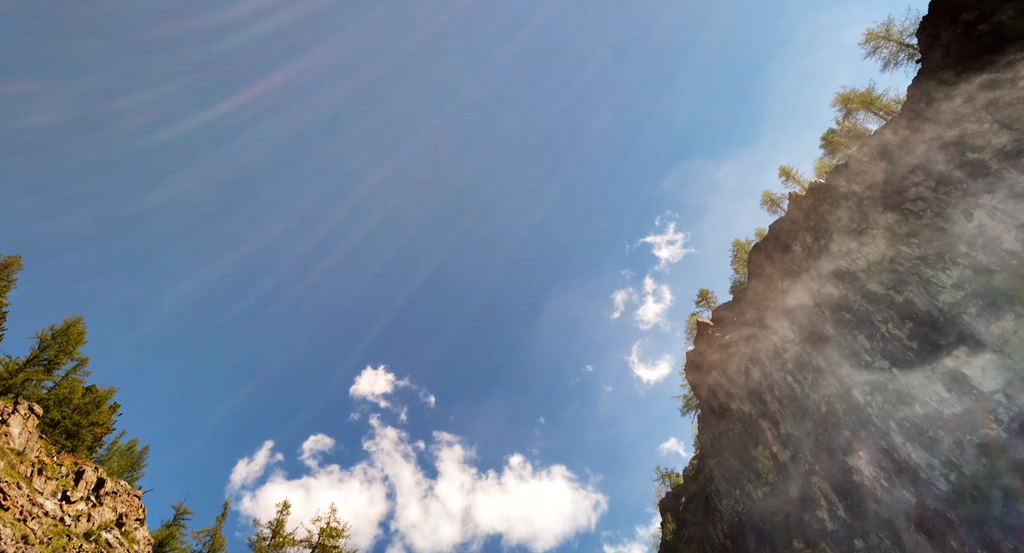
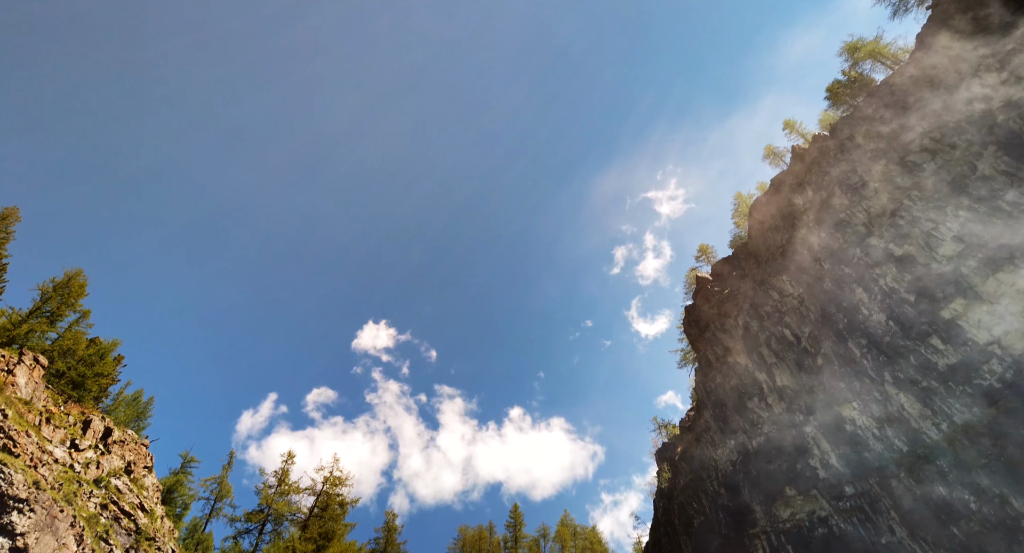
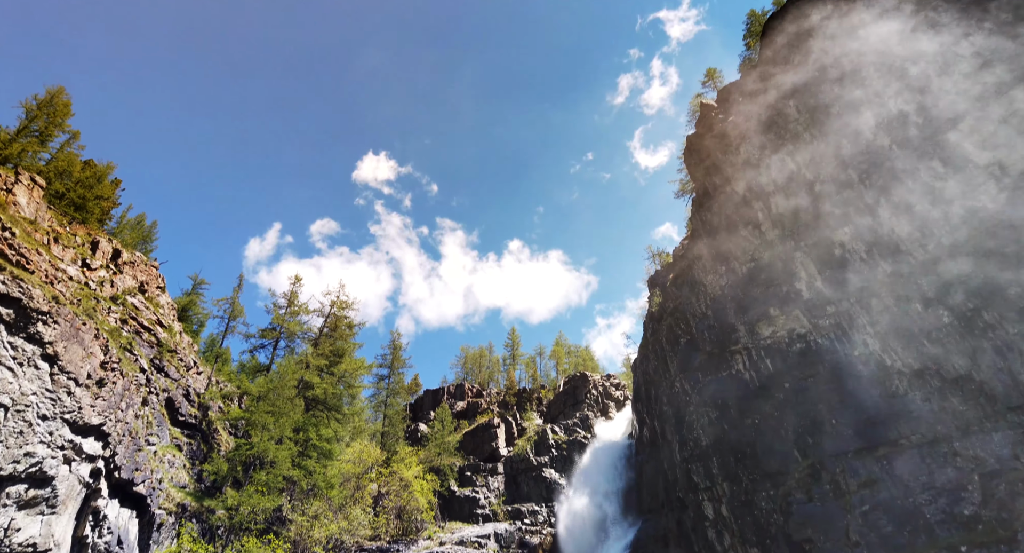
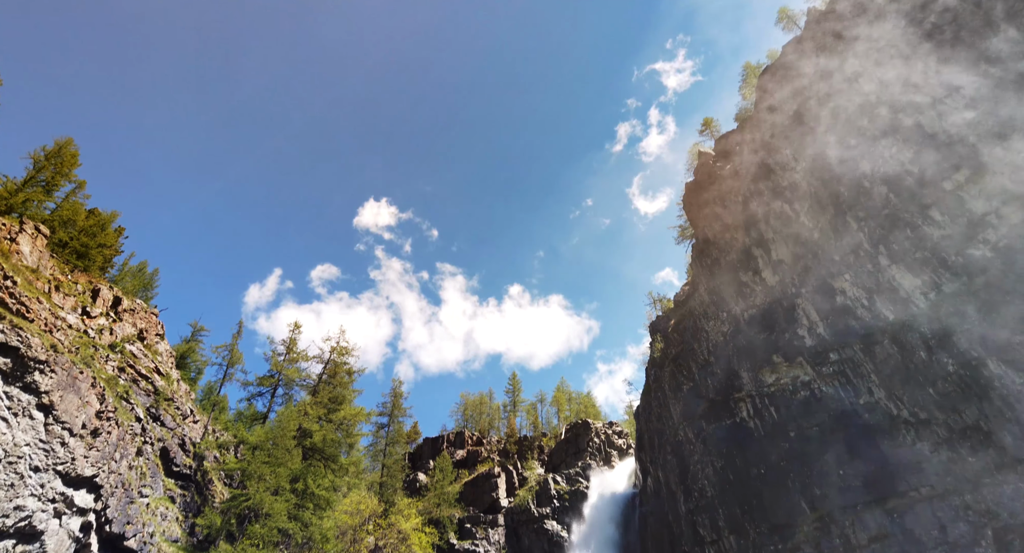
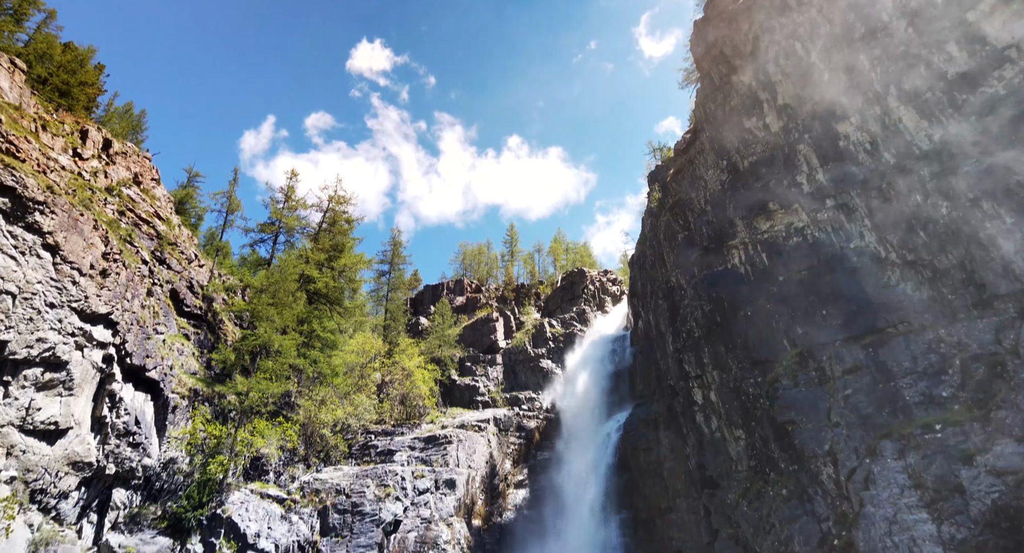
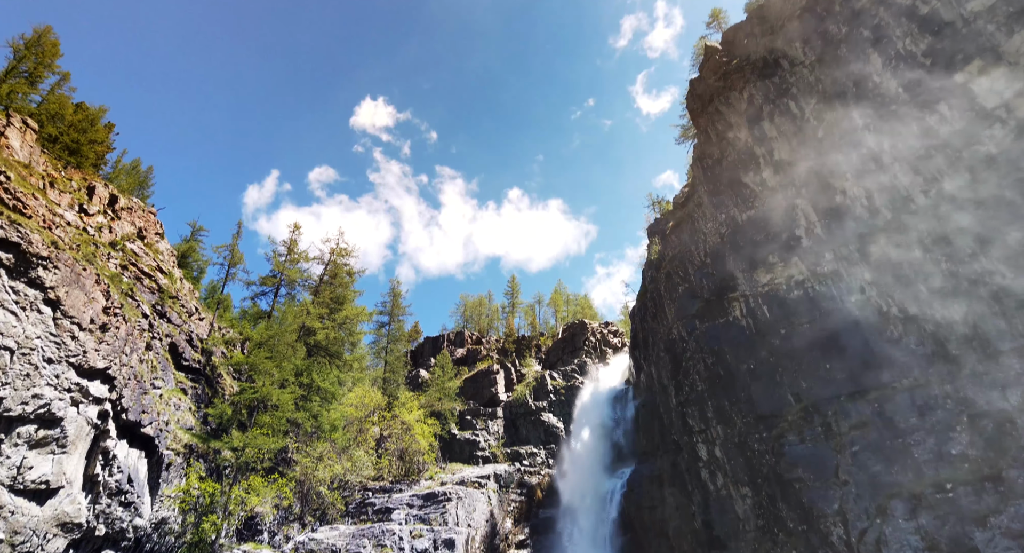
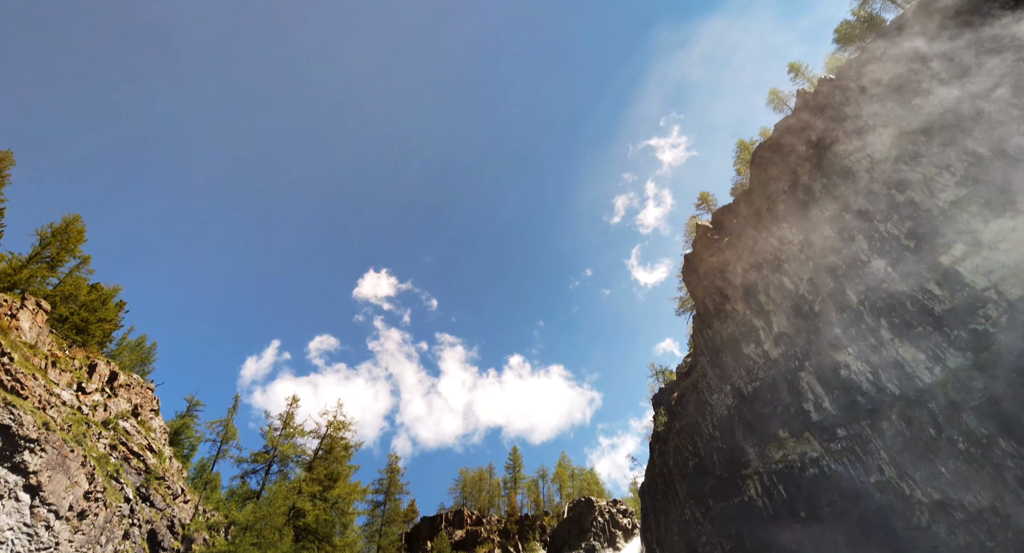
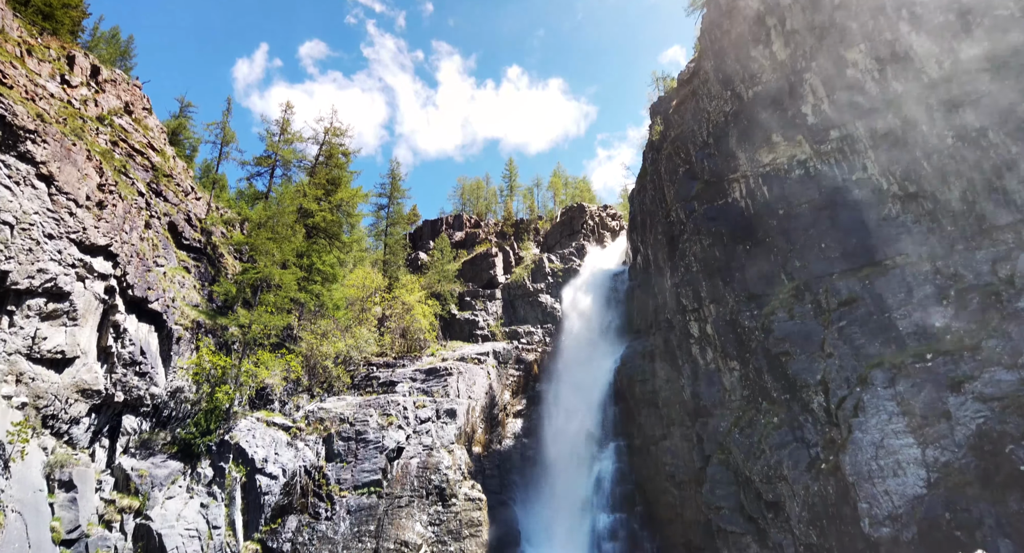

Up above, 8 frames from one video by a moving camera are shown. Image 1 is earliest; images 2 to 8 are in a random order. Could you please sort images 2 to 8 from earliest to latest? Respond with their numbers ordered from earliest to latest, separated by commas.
2, 7, 4, 3, 6, 5, 8
